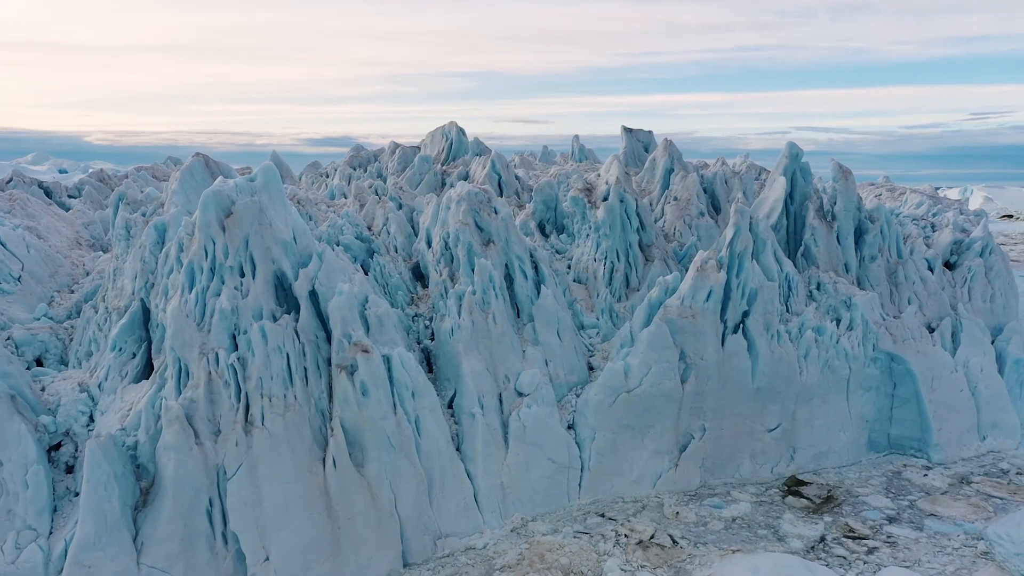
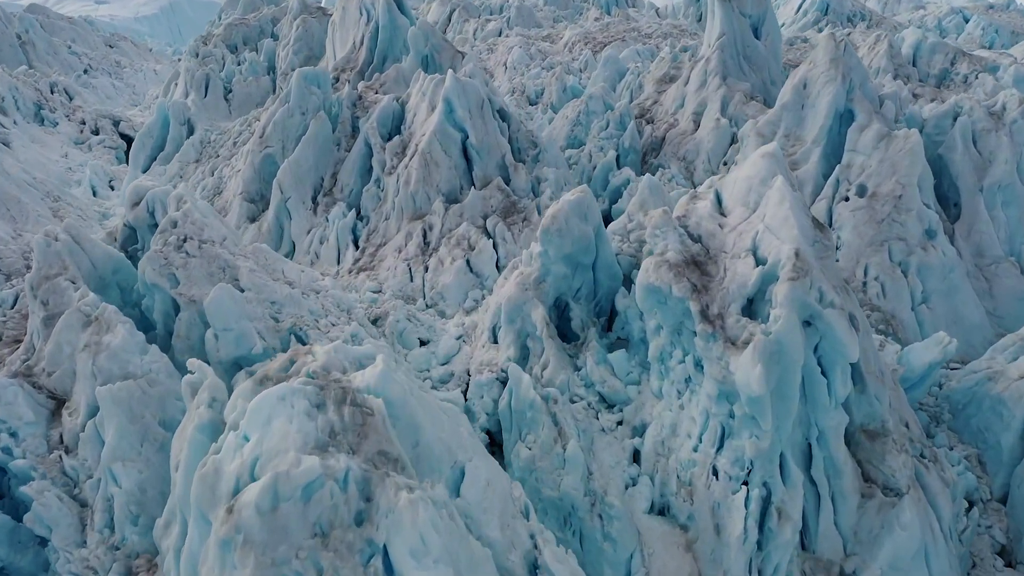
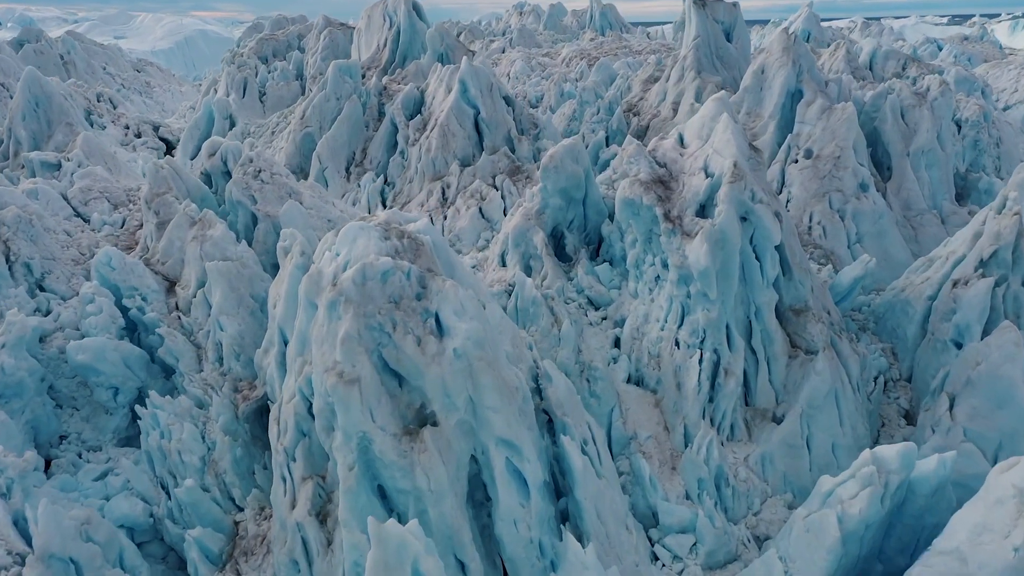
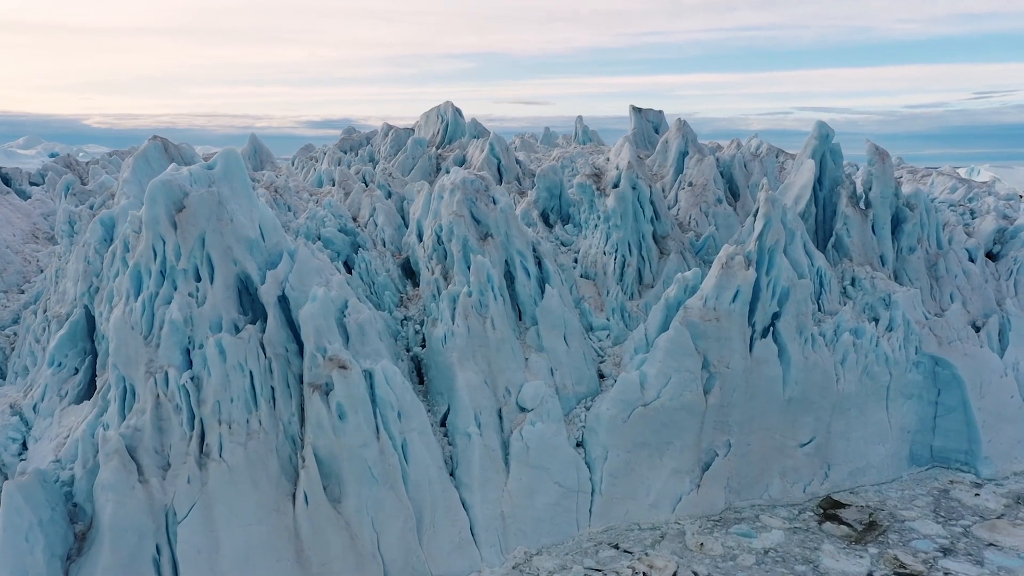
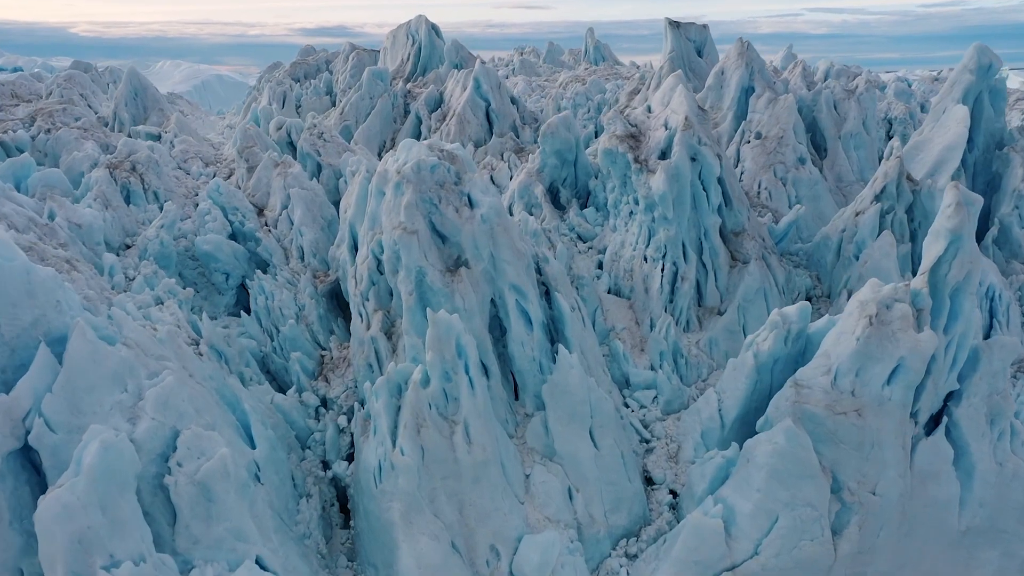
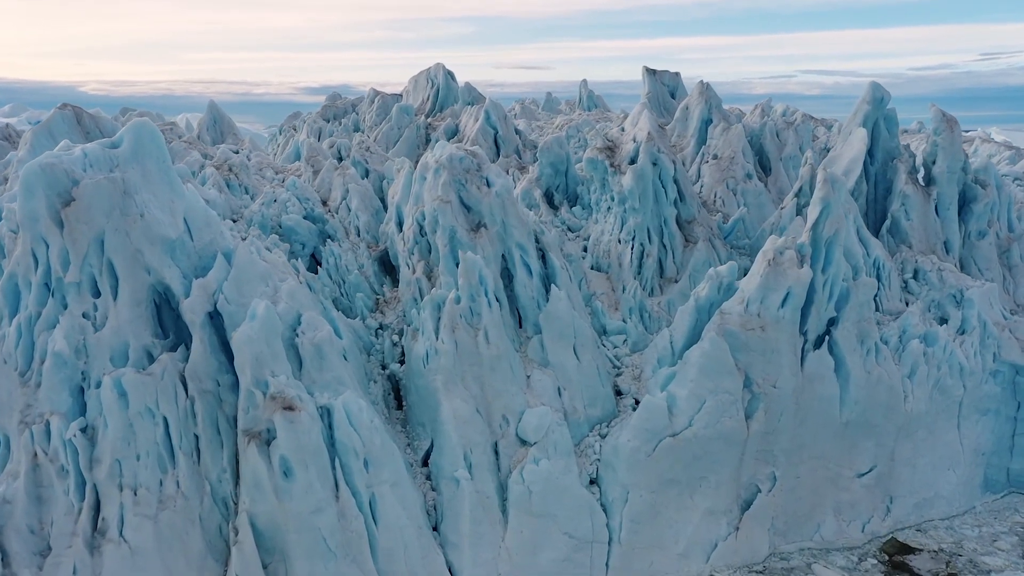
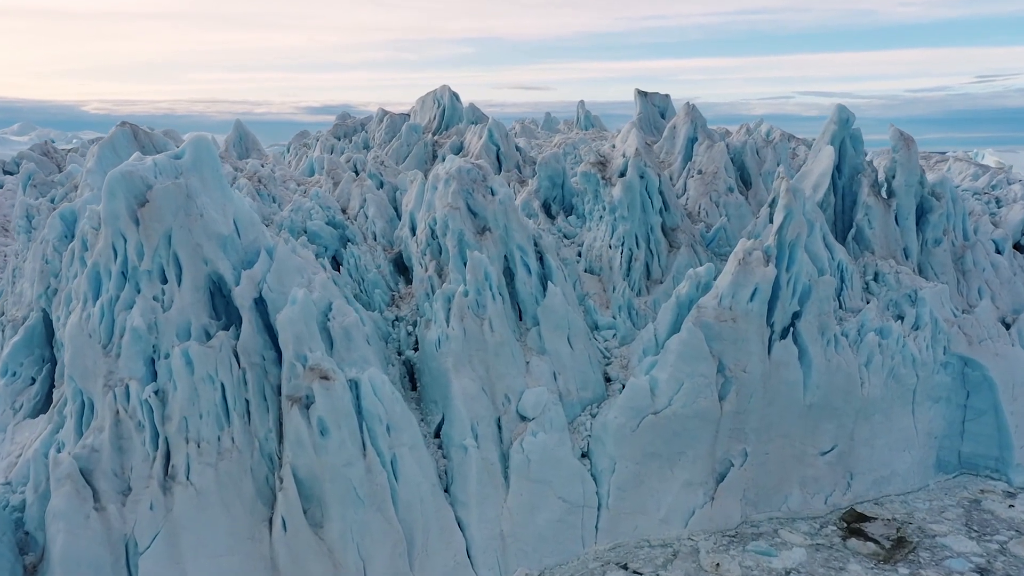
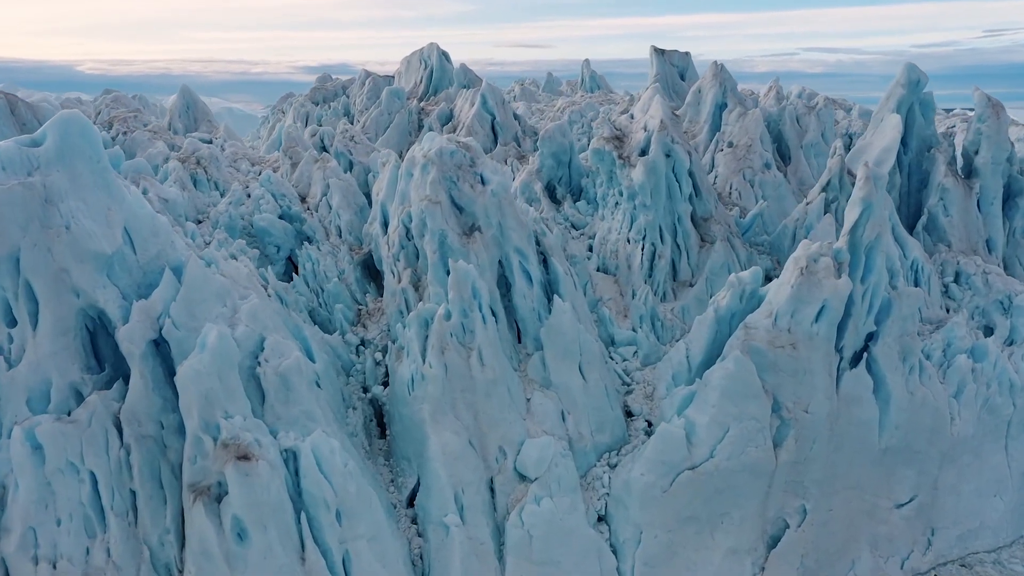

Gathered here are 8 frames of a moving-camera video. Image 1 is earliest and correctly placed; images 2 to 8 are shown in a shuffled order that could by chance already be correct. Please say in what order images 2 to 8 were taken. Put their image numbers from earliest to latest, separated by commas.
4, 7, 6, 8, 5, 3, 2
